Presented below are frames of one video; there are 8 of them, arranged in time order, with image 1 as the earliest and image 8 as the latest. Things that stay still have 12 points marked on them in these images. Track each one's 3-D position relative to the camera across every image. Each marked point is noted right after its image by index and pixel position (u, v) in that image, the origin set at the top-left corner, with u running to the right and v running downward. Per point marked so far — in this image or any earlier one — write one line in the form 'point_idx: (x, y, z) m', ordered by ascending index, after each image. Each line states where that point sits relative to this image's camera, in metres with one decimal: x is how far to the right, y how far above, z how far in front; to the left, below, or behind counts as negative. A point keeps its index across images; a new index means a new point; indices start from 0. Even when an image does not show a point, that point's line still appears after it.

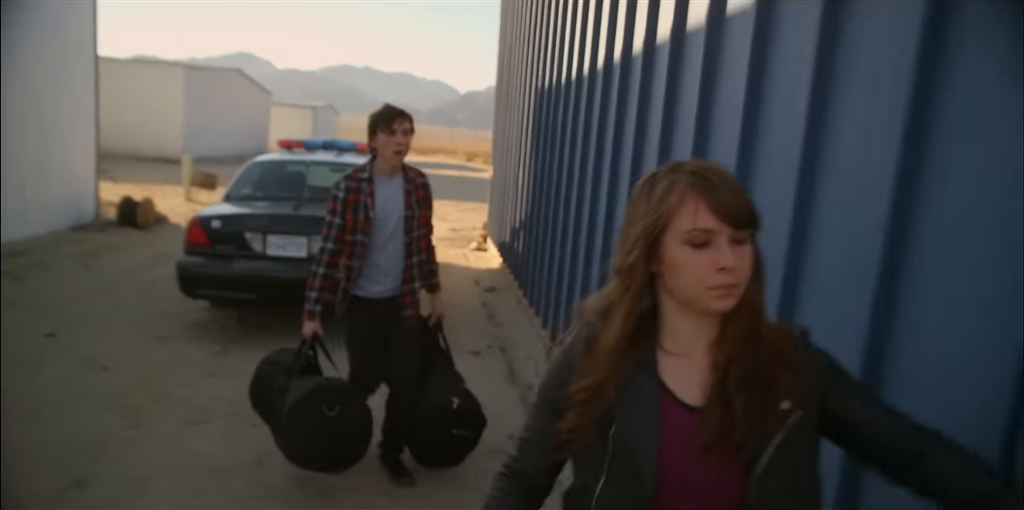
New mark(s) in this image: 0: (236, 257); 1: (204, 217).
0: (-2.1, 0.0, +5.8) m
1: (-2.4, +0.3, +5.9) m
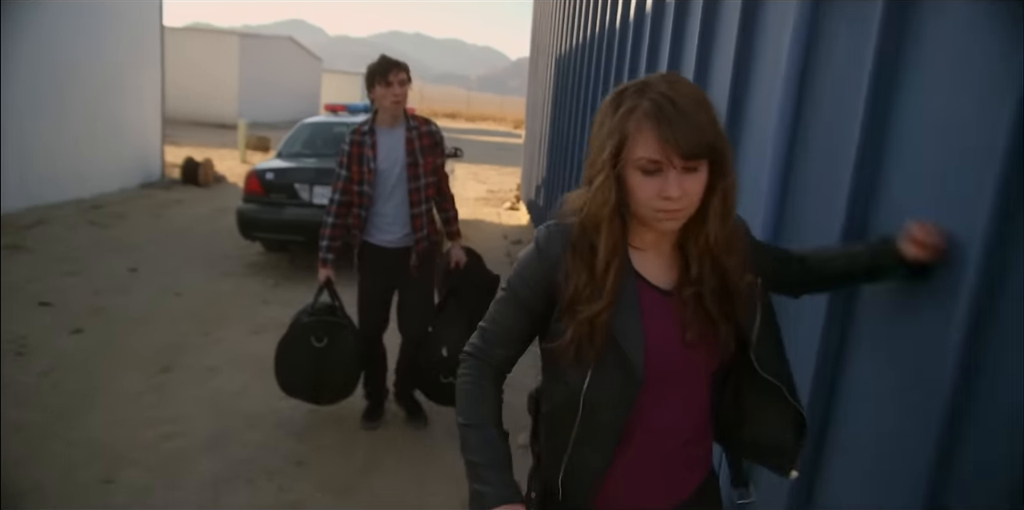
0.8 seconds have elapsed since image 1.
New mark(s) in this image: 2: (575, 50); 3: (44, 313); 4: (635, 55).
0: (-2.0, +0.5, +6.8) m
1: (-2.3, +0.8, +6.8) m
2: (+0.5, +1.9, +6.9) m
3: (-3.3, -0.4, +5.3) m
4: (+0.7, +1.1, +4.2) m
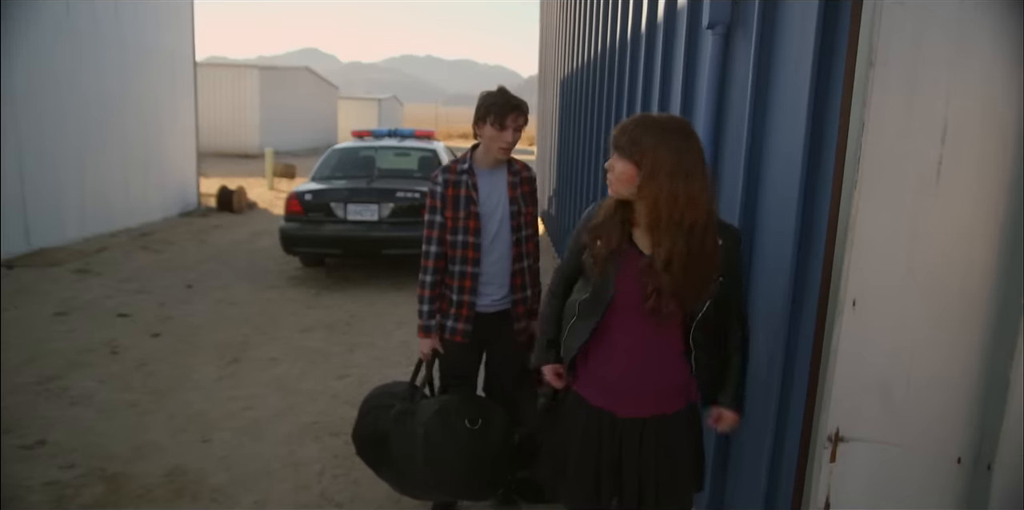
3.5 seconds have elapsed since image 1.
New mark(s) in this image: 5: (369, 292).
0: (-1.9, +0.3, +7.6) m
1: (-2.2, +0.6, +7.6) m
2: (+0.6, +1.9, +7.7) m
3: (-3.2, -0.6, +6.1) m
4: (+0.7, +1.2, +5.0) m
5: (-1.4, -0.4, +7.4) m
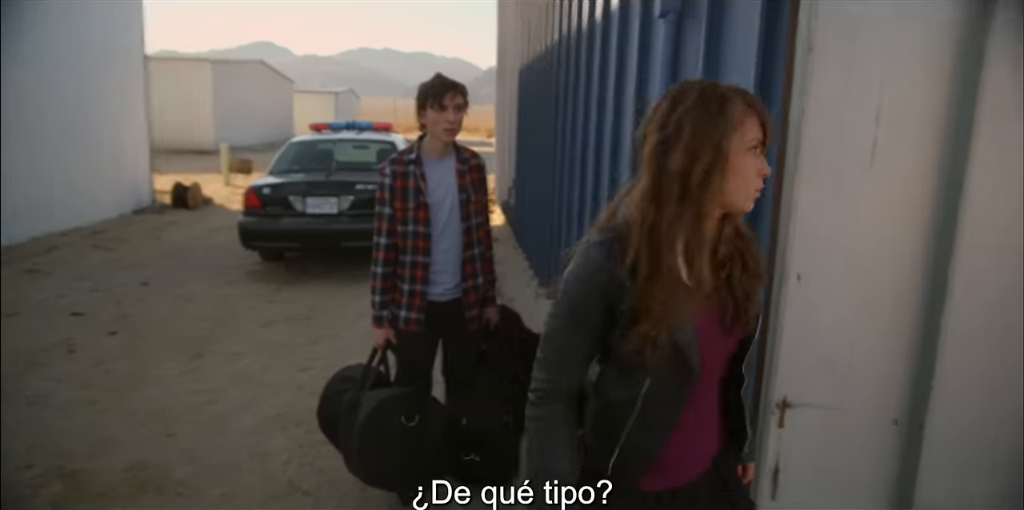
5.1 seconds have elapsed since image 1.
0: (-2.3, +0.4, +7.5) m
1: (-2.6, +0.7, +7.6) m
2: (+0.2, +2.0, +7.7) m
3: (-3.5, -0.5, +6.0) m
4: (+0.4, +1.3, +5.0) m
5: (-1.8, -0.3, +7.4) m
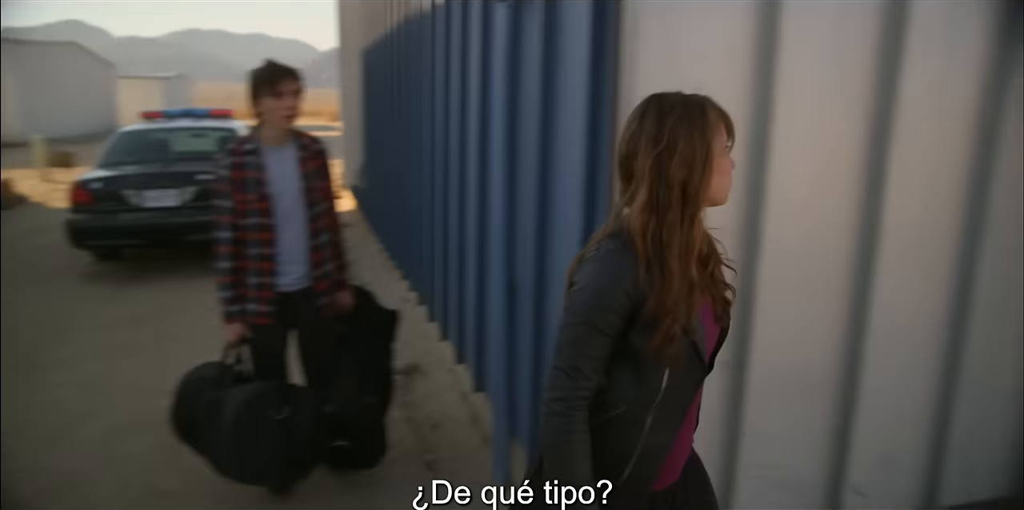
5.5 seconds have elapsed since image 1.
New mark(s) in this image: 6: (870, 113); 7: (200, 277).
0: (-3.7, +0.4, +7.0) m
1: (-4.0, +0.7, +7.0) m
2: (-1.4, +2.2, +7.7) m
3: (-4.6, -0.6, +5.4) m
4: (-0.6, +1.4, +5.1) m
5: (-3.2, -0.3, +7.0) m
6: (+1.1, +0.5, +2.2) m
7: (-3.0, -0.2, +7.2) m
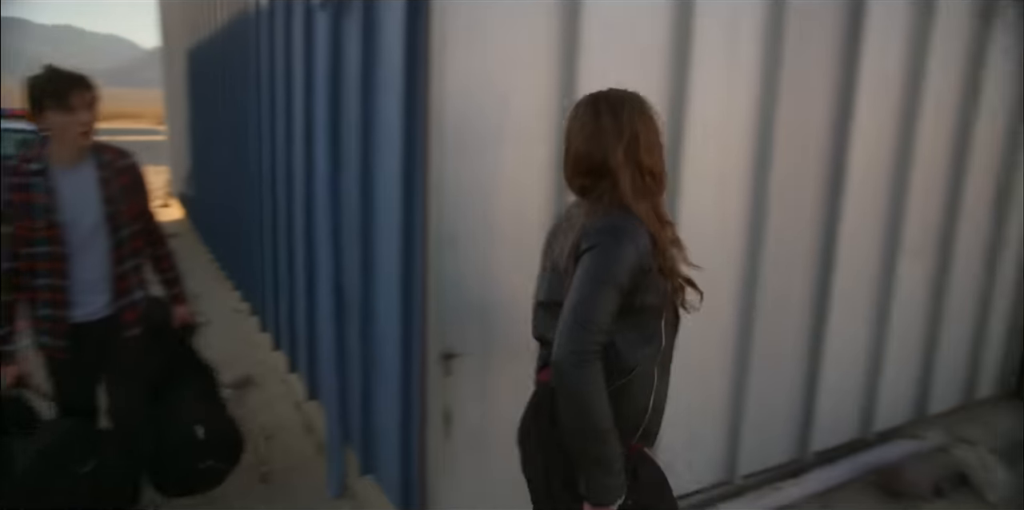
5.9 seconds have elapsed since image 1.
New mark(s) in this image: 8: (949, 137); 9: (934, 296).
0: (-5.1, +0.3, +6.2) m
1: (-5.5, +0.5, +6.2) m
2: (-3.1, +2.1, +7.3) m
3: (-5.6, -0.8, +4.4) m
4: (-1.8, +1.3, +4.9) m
5: (-4.6, -0.4, +6.3) m
6: (+0.5, +0.5, +2.4) m
7: (-4.5, -0.4, +6.5) m
8: (+1.9, +0.5, +3.2) m
9: (+2.0, -0.2, +3.4) m
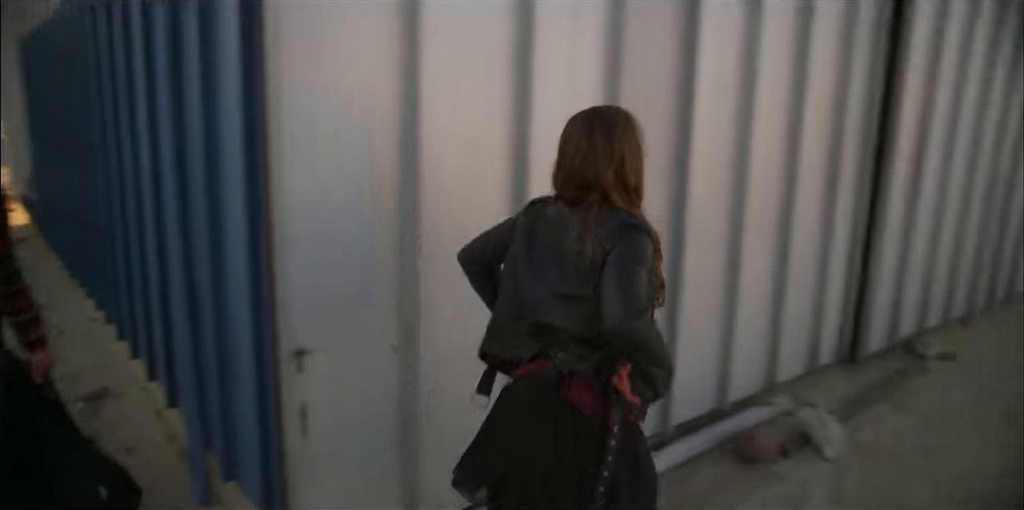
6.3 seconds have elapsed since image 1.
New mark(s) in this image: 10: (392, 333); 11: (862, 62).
0: (-6.1, +0.1, +5.5) m
1: (-6.4, +0.4, +5.4) m
2: (-4.3, +2.0, +6.8) m
3: (-6.3, -1.0, +3.6) m
4: (-2.6, +1.3, +4.6) m
5: (-5.6, -0.5, +5.7) m
6: (0.0, +0.5, +2.5) m
7: (-5.5, -0.5, +5.8) m
8: (+1.3, +0.6, +3.5) m
9: (+1.3, -0.1, +3.7) m
10: (-0.4, -0.3, +2.5) m
11: (+1.8, +1.0, +3.8) m
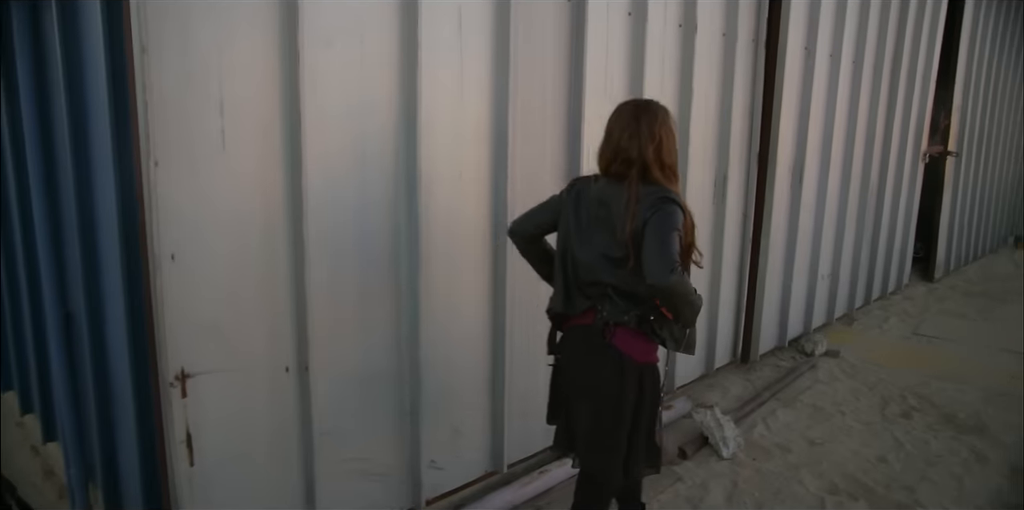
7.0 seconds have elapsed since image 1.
0: (-6.8, -0.1, +4.7) m
1: (-7.1, +0.1, +4.6) m
2: (-5.2, +1.8, +6.3) m
3: (-6.7, -1.2, +2.9) m
4: (-3.2, +1.2, +4.3) m
5: (-6.2, -0.8, +5.0) m
6: (-0.4, +0.5, +2.5) m
7: (-6.1, -0.7, +5.2) m
8: (+0.8, +0.6, +3.6) m
9: (+0.8, -0.1, +3.8) m
10: (-0.7, -0.3, +2.4) m
11: (+1.2, +0.9, +4.0) m
